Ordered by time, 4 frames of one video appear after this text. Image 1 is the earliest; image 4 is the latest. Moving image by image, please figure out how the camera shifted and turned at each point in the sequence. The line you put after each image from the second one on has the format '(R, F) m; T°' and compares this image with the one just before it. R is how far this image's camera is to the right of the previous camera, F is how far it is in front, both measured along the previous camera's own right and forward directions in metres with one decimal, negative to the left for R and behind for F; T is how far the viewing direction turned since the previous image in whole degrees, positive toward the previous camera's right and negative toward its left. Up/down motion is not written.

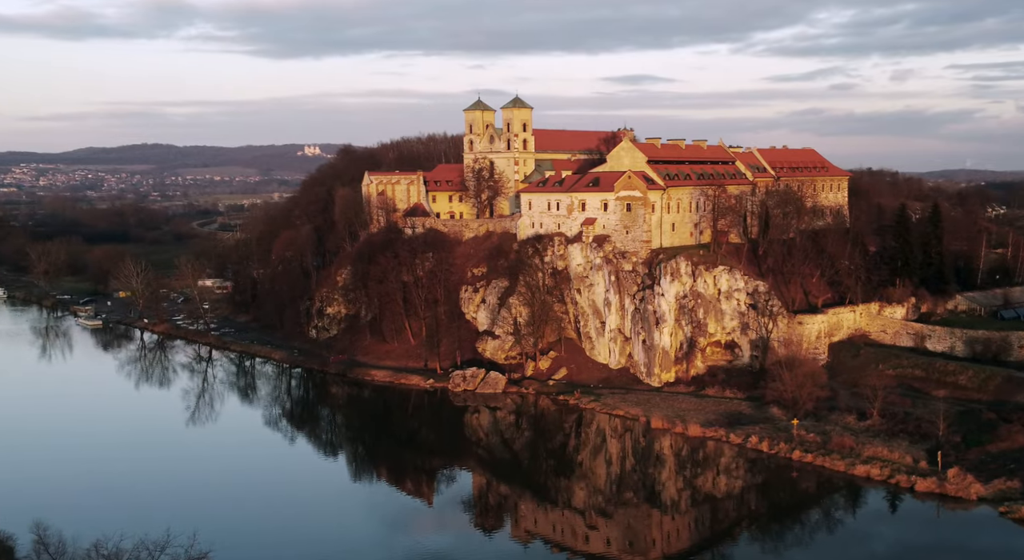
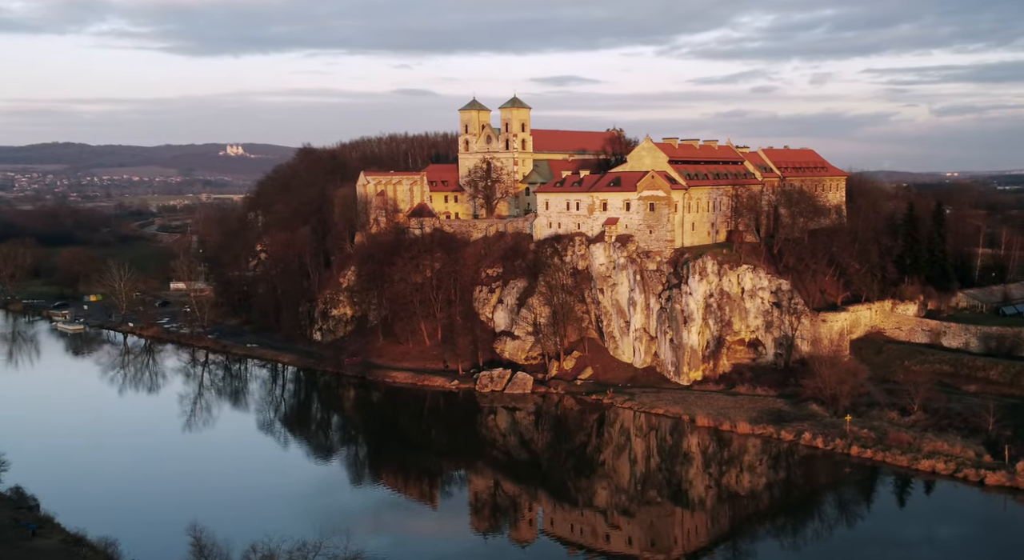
(-4.0, +0.2) m; +3°
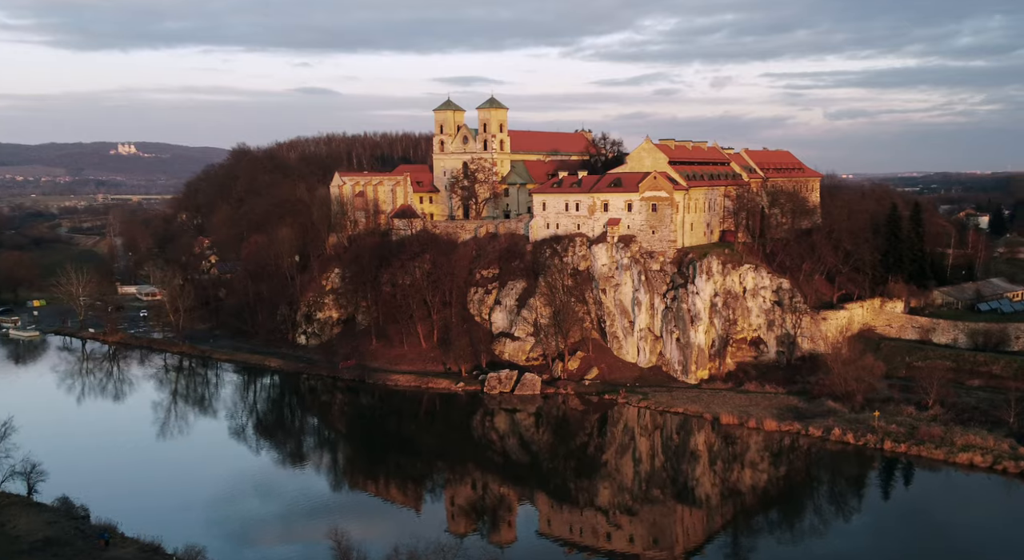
(-4.1, +0.3) m; +5°
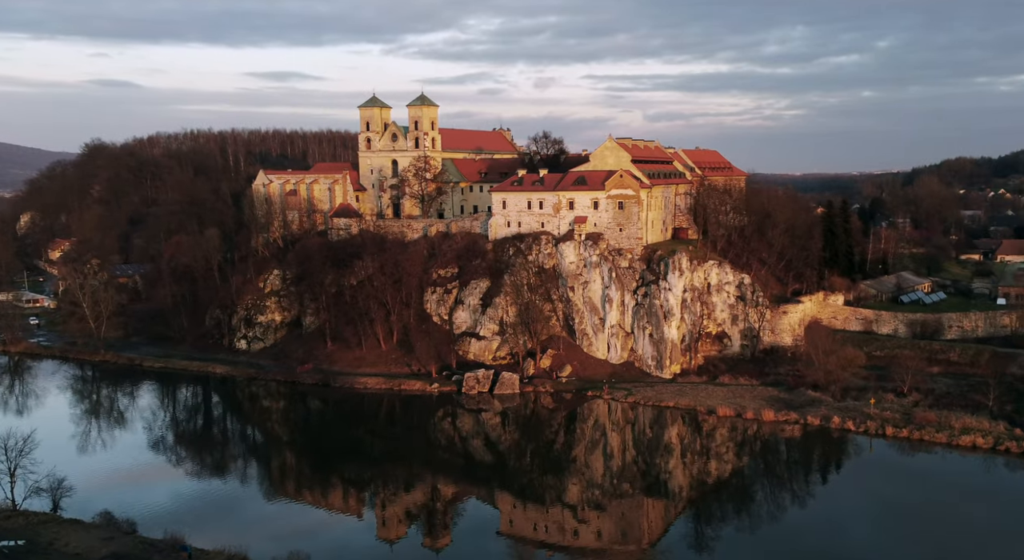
(-6.1, +0.9) m; +9°
